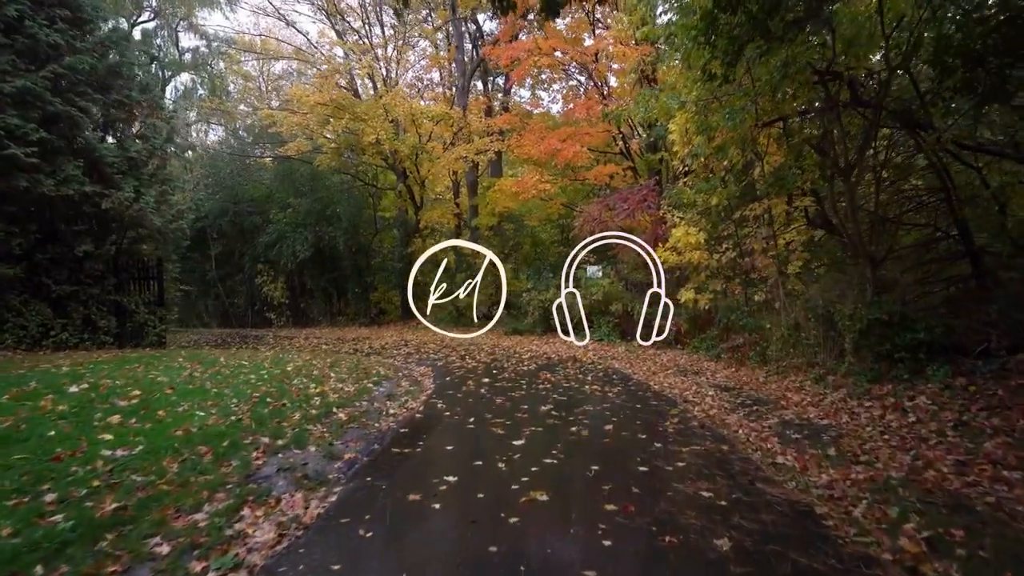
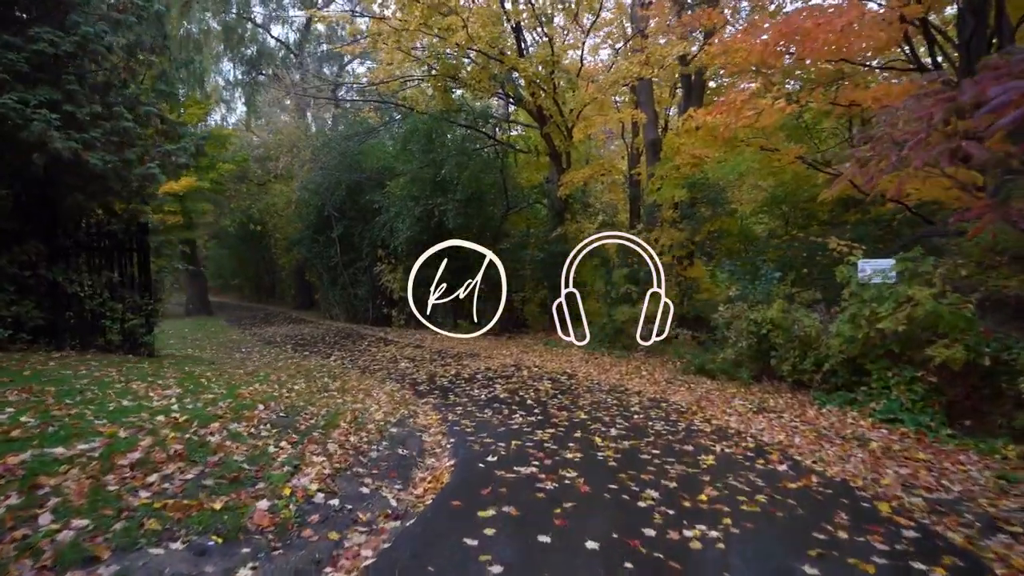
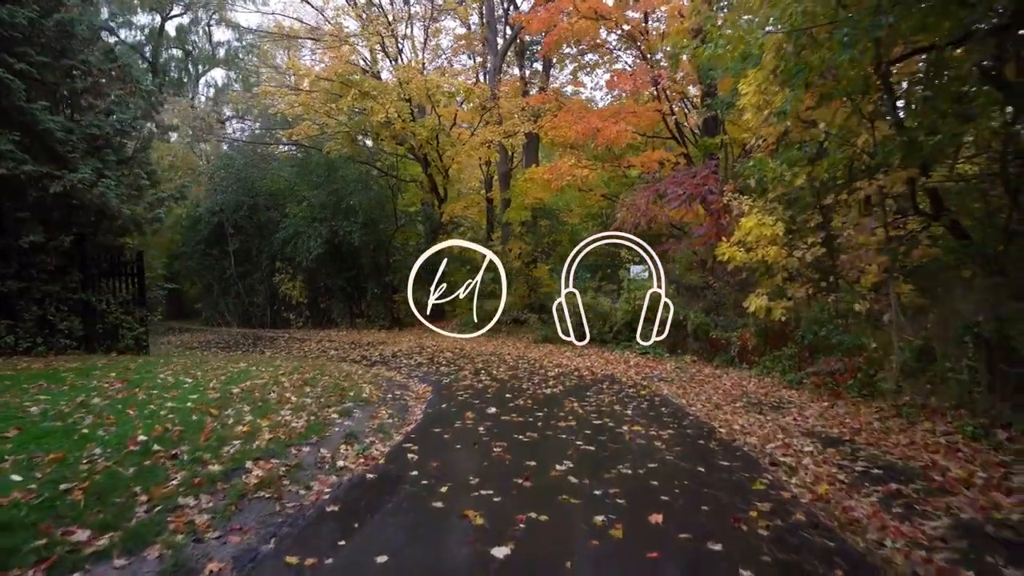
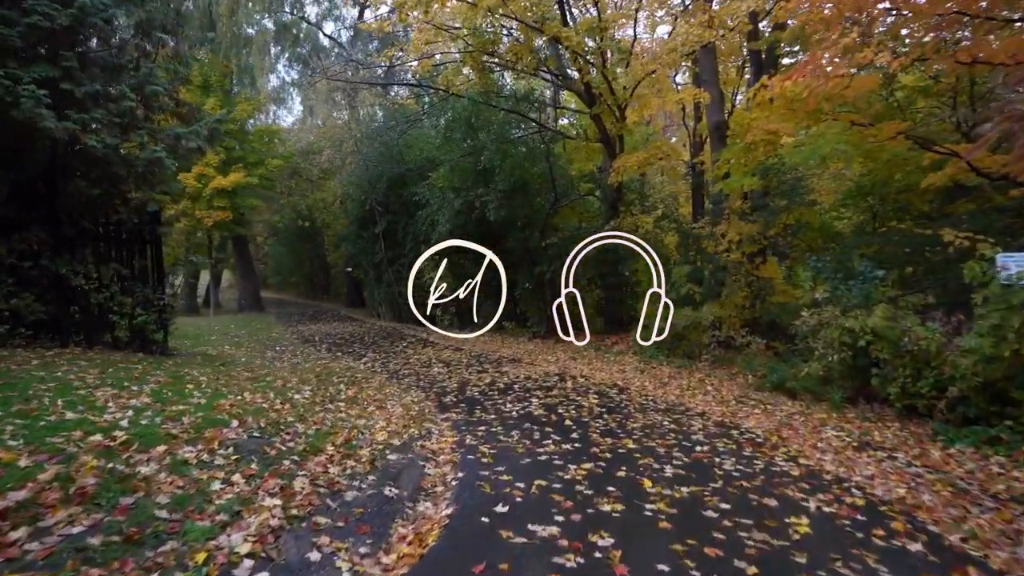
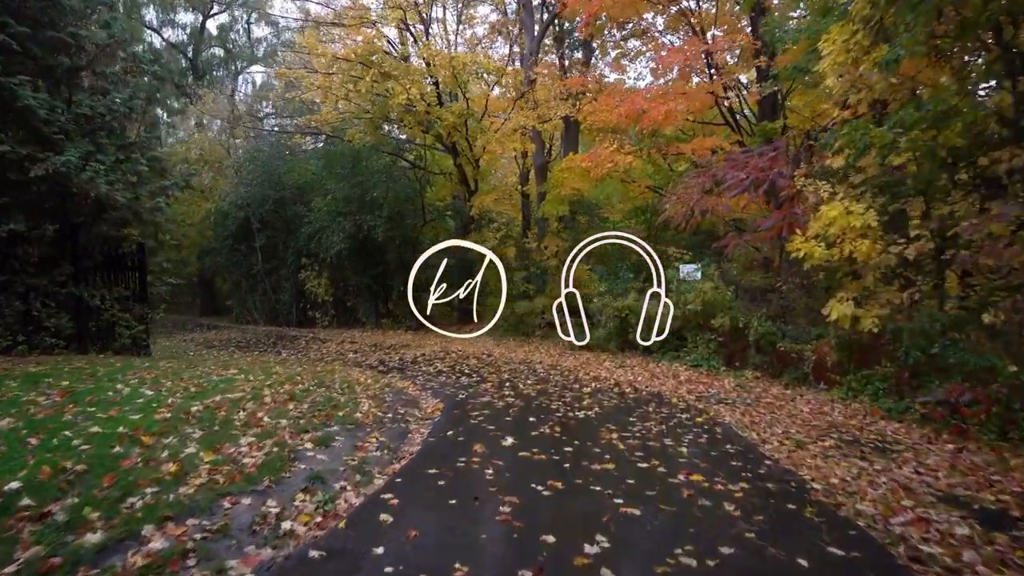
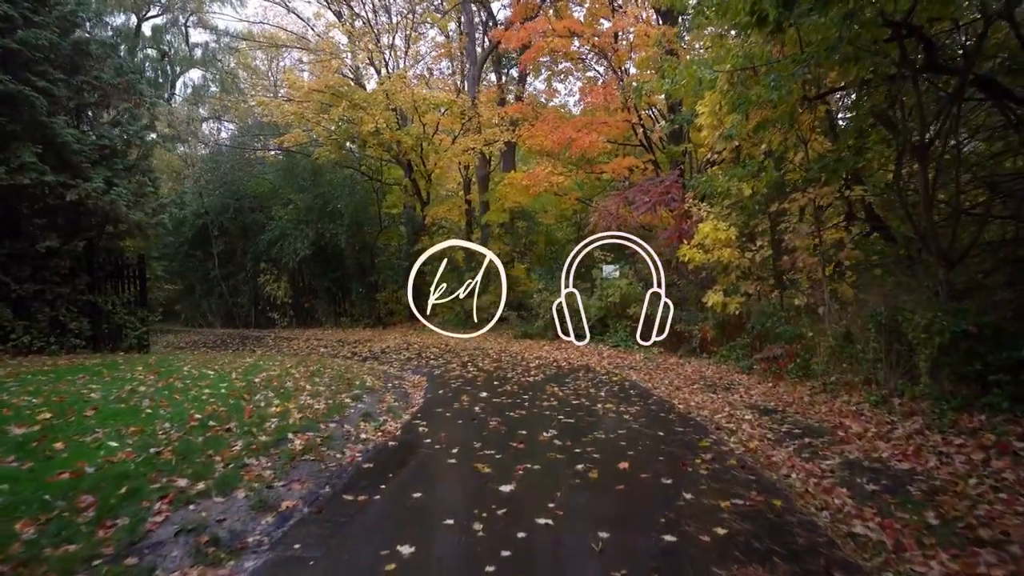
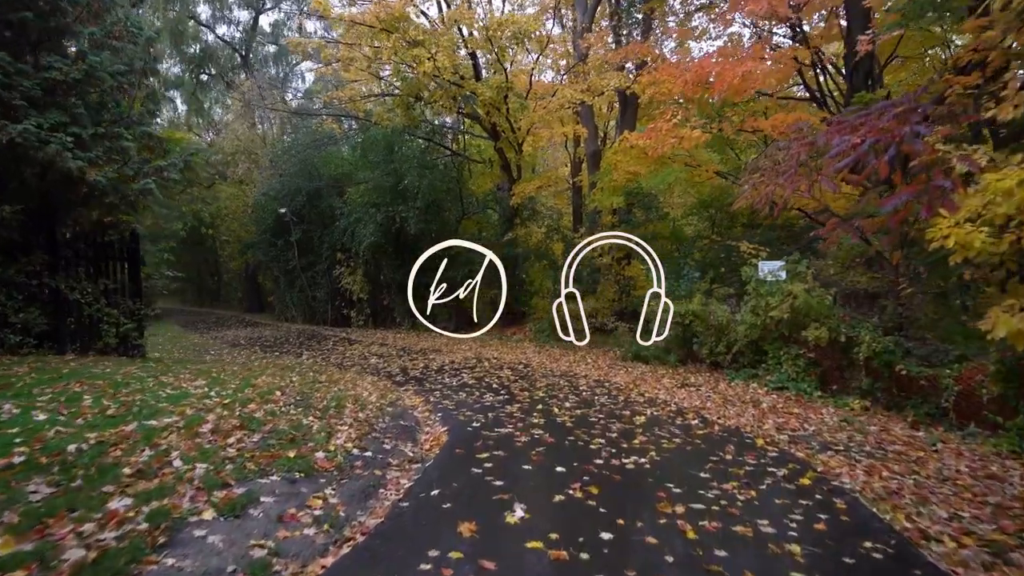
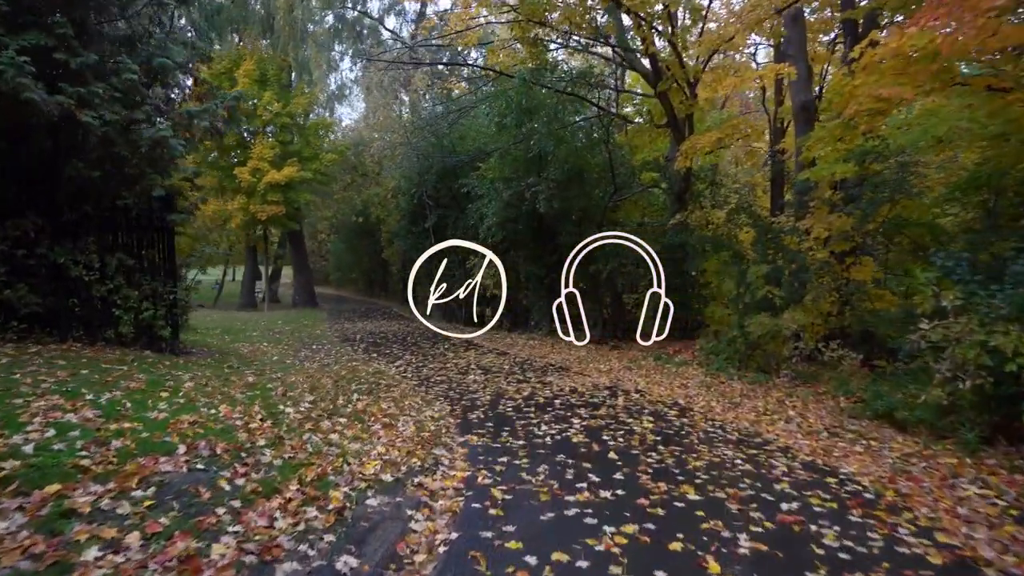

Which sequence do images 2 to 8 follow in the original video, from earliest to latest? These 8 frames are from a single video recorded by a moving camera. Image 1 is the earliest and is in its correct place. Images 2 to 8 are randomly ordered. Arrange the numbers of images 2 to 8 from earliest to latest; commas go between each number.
6, 3, 5, 7, 2, 4, 8
